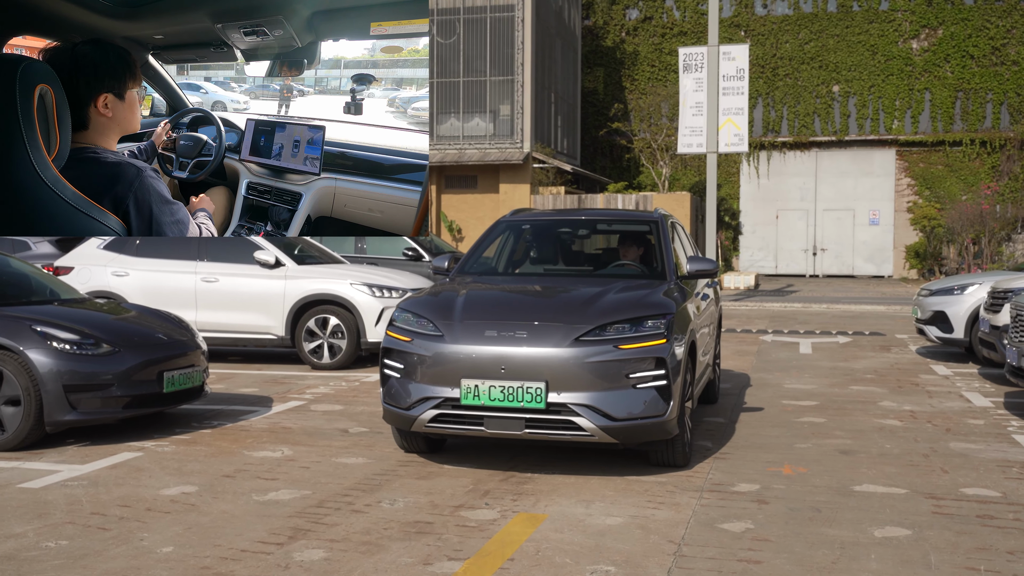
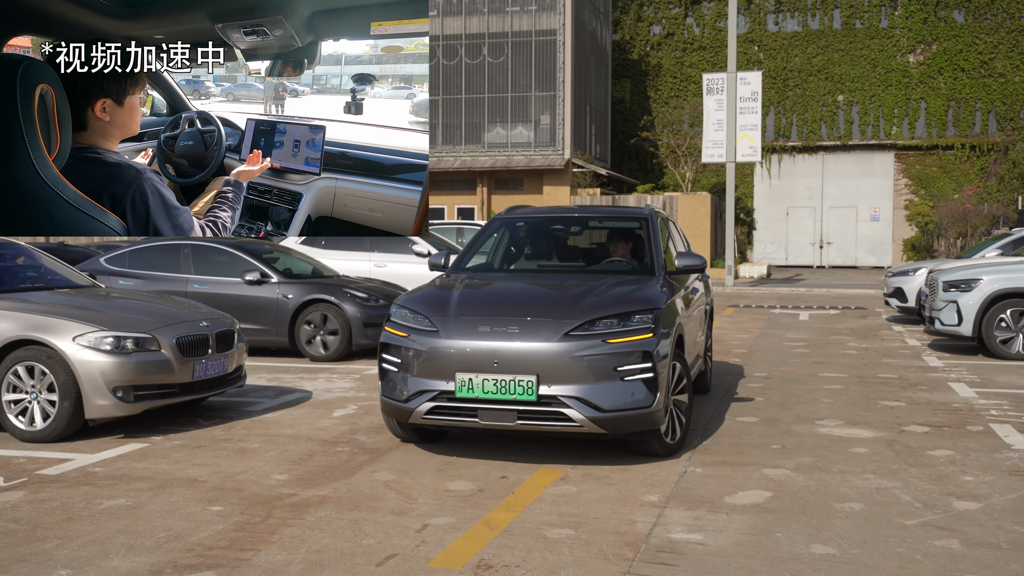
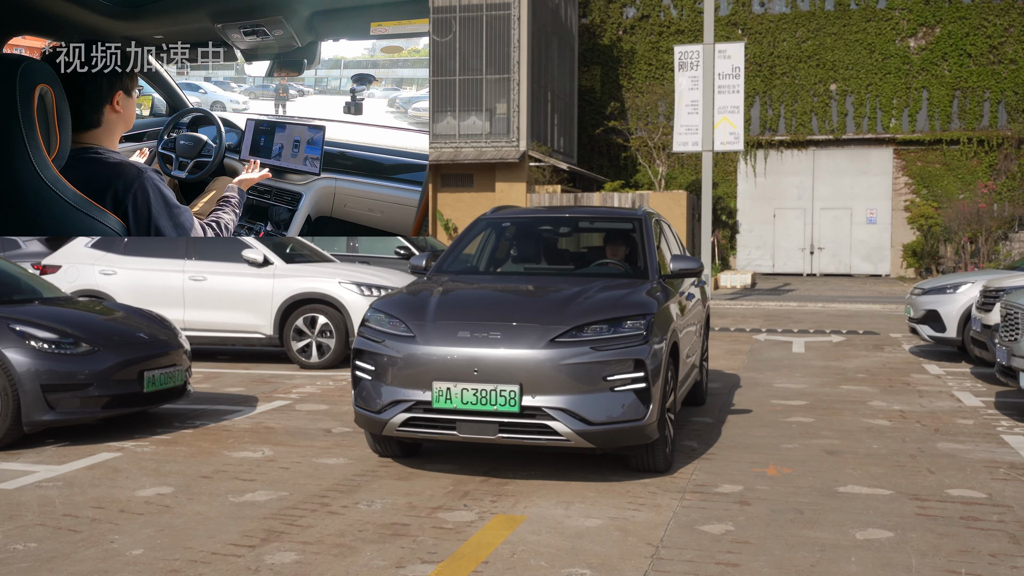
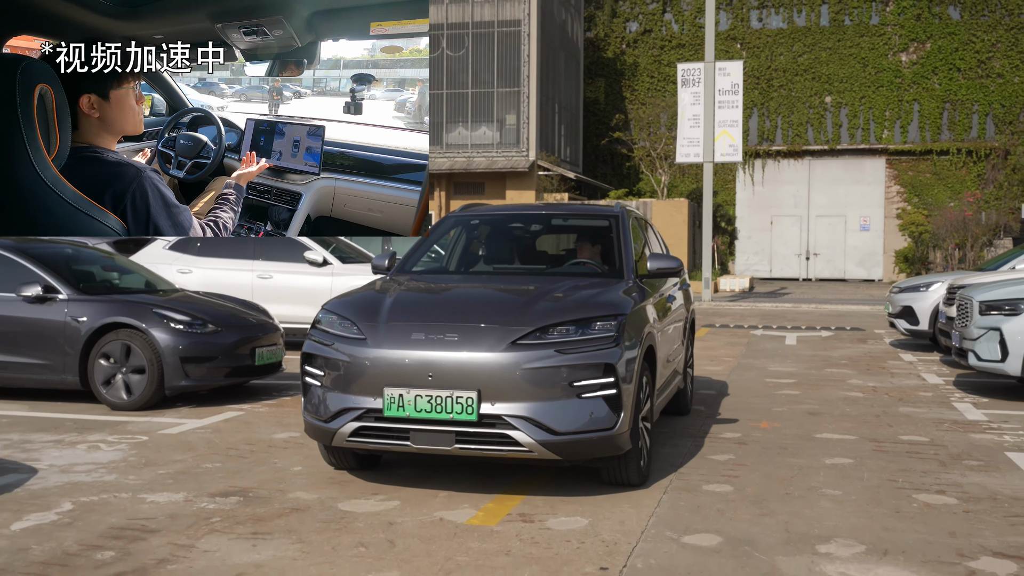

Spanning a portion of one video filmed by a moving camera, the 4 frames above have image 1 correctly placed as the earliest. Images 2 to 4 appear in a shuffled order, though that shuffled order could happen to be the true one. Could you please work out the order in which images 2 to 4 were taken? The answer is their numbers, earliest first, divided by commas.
3, 4, 2
